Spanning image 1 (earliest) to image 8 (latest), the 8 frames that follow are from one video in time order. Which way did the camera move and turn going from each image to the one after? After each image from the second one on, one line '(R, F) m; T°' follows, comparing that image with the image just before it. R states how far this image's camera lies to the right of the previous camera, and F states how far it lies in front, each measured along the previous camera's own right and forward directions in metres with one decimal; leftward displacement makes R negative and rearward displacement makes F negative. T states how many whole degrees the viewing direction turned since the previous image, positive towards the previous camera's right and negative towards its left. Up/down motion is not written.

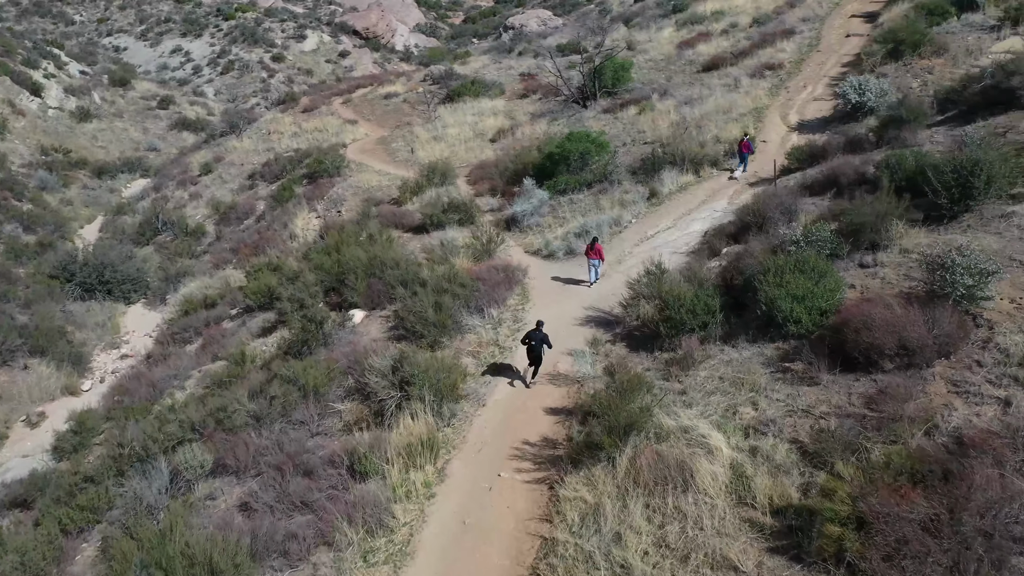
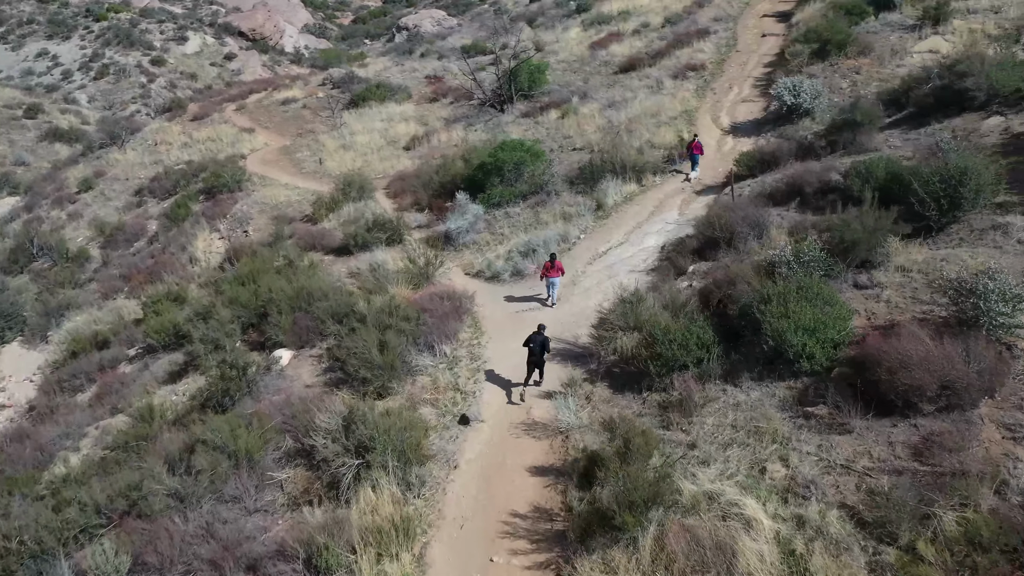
(-0.8, +1.5) m; +7°
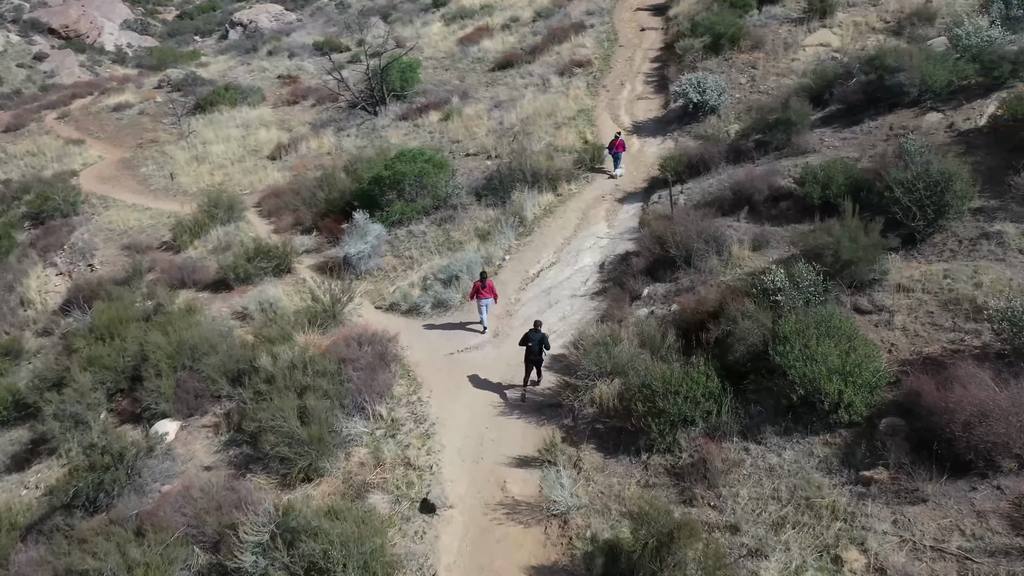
(-1.1, +1.9) m; +10°
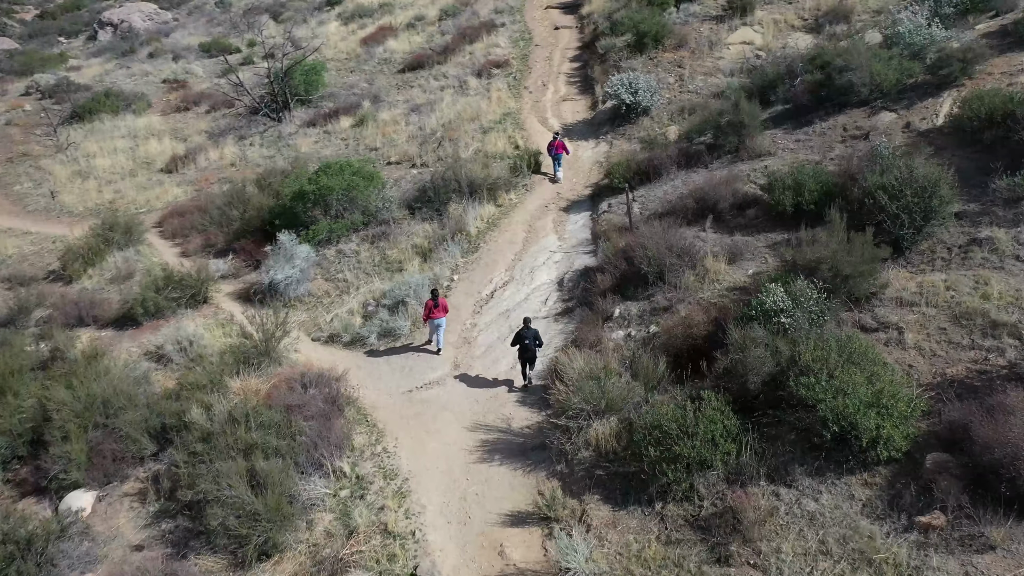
(-0.8, +1.1) m; +7°
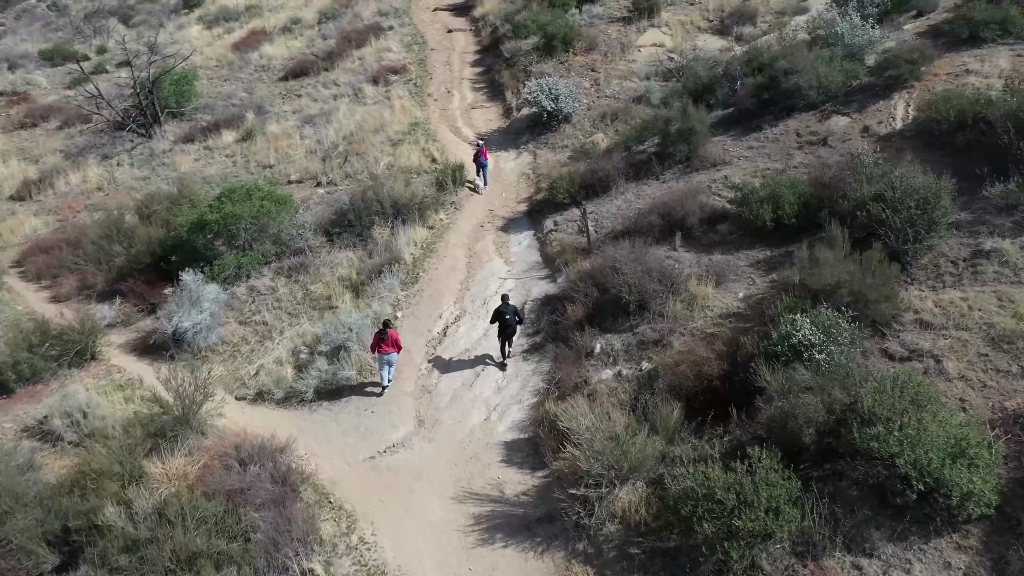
(-1.1, +1.4) m; +9°
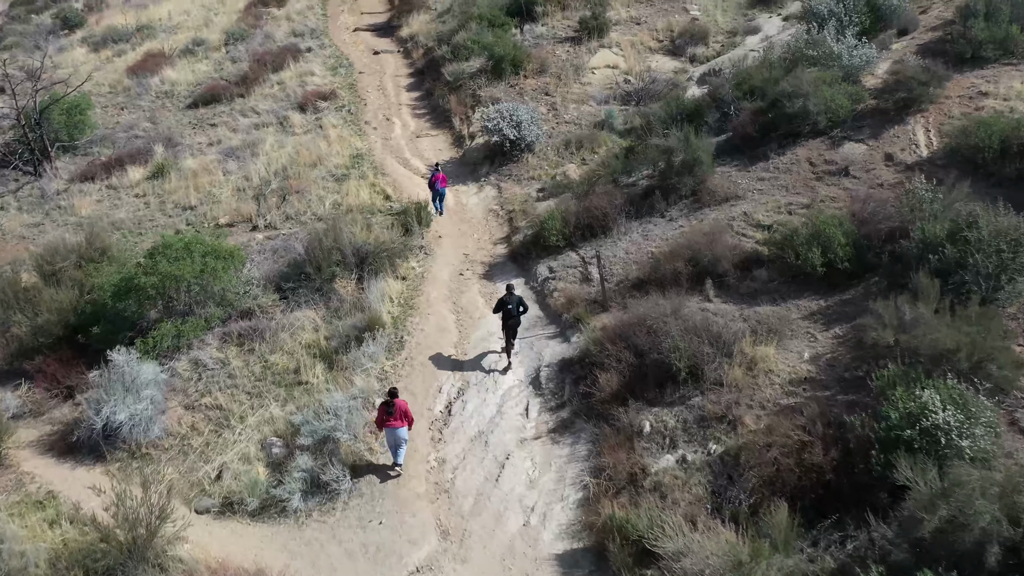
(-1.3, +1.7) m; +7°
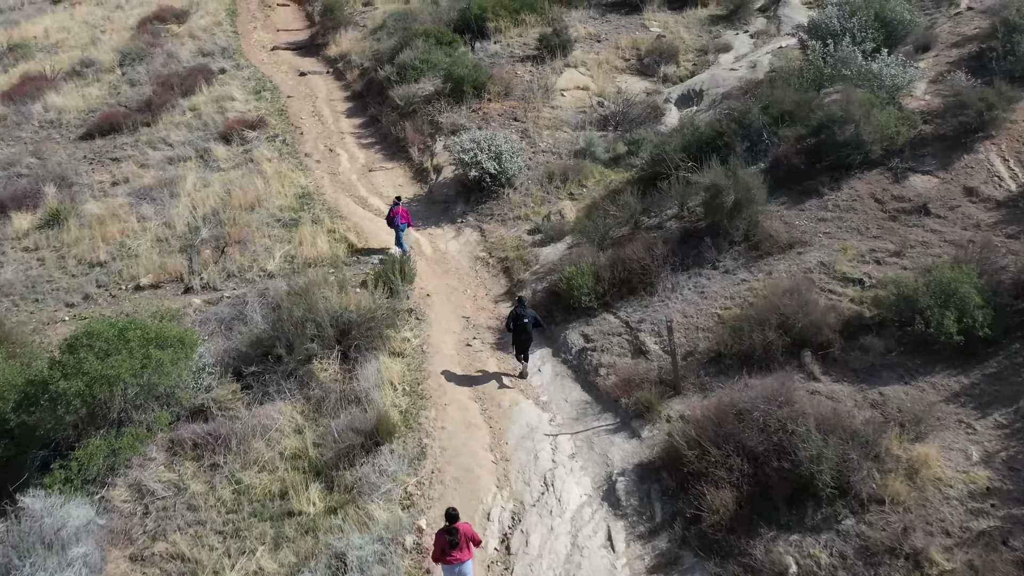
(-1.4, +2.2) m; +7°
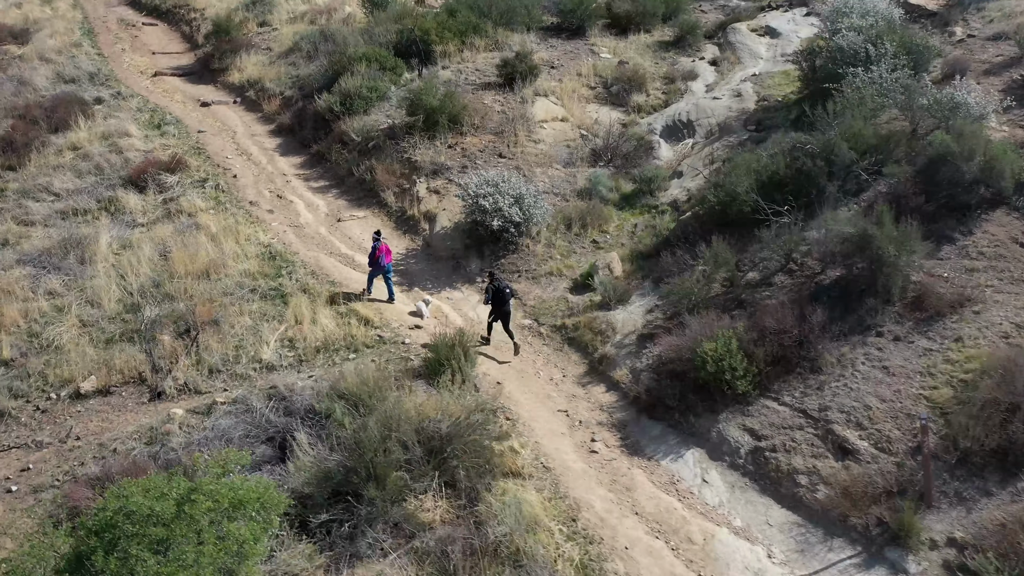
(-2.7, +2.4) m; +12°
